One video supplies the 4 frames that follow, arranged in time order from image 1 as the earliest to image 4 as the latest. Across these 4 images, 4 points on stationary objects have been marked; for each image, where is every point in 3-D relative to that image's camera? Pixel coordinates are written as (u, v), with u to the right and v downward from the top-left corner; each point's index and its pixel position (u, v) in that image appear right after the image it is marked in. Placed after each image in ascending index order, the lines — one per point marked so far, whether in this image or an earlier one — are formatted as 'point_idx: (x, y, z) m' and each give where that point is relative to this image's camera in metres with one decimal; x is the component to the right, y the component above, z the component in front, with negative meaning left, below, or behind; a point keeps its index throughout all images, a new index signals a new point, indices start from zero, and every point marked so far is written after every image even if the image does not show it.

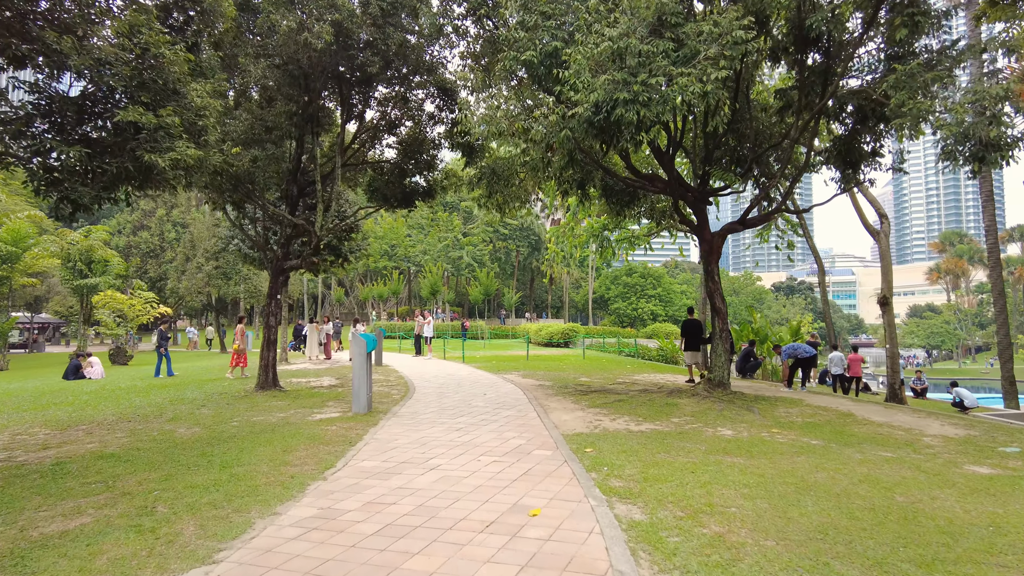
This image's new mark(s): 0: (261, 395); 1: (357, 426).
0: (-4.5, -1.9, +11.8) m
1: (-1.9, -1.7, +8.0) m
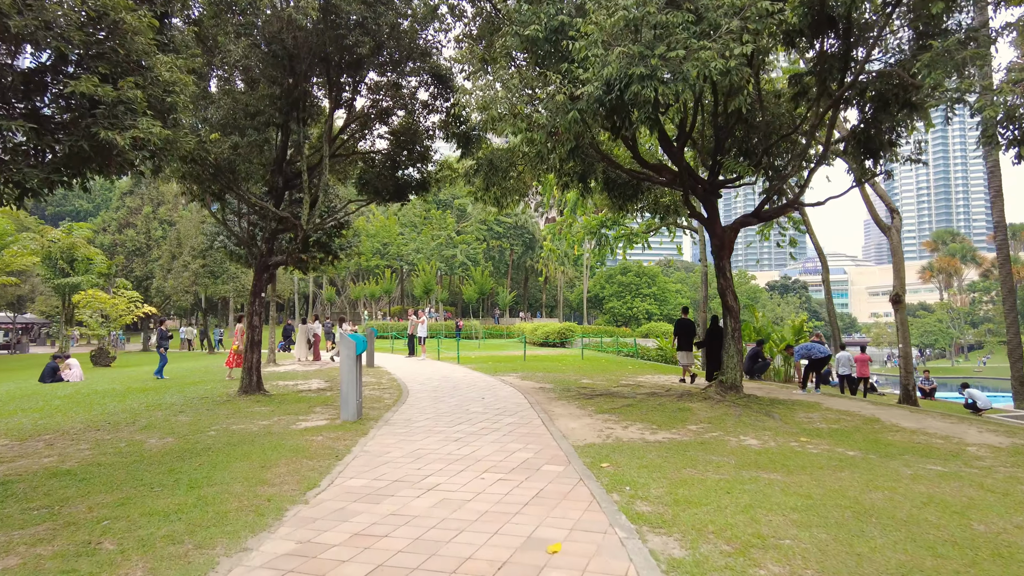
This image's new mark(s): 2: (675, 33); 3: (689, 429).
0: (-4.5, -1.9, +11.1) m
1: (-1.9, -1.7, +7.3) m
2: (+1.7, +2.7, +7.0) m
3: (+2.1, -1.7, +7.8) m
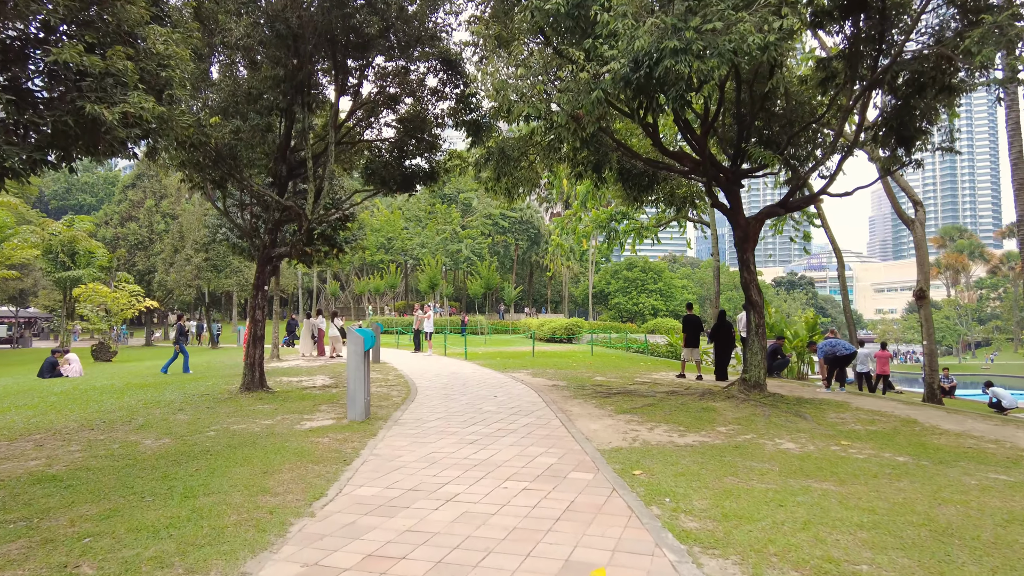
0: (-4.3, -1.8, +10.6) m
1: (-1.7, -1.6, +6.9) m
2: (+1.9, +2.8, +6.5) m
3: (+2.3, -1.6, +7.3) m
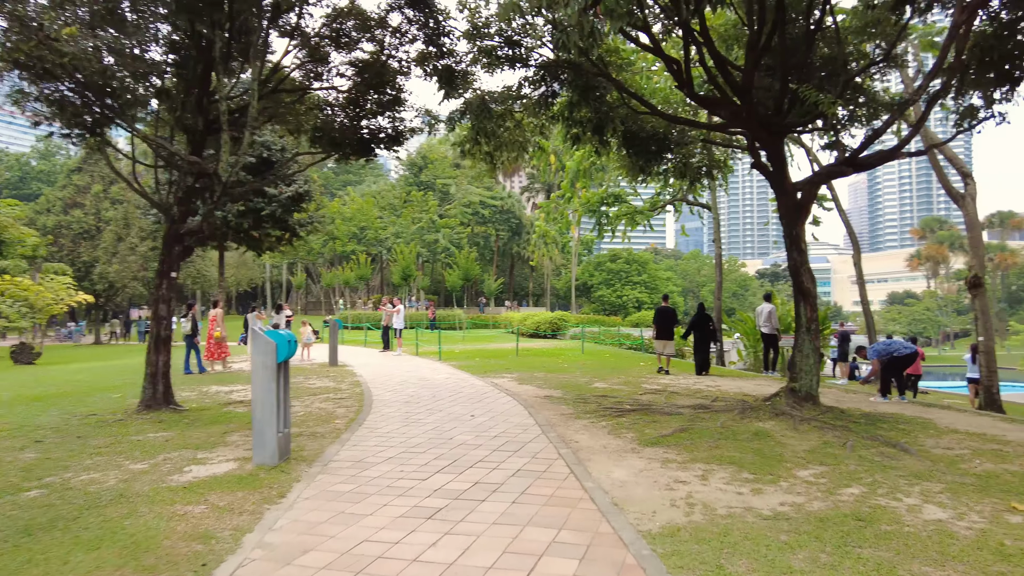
0: (-4.5, -1.6, +8.0) m
1: (-1.8, -1.4, +4.4) m
2: (+1.8, +2.9, +4.0) m
3: (+2.2, -1.4, +4.9) m
